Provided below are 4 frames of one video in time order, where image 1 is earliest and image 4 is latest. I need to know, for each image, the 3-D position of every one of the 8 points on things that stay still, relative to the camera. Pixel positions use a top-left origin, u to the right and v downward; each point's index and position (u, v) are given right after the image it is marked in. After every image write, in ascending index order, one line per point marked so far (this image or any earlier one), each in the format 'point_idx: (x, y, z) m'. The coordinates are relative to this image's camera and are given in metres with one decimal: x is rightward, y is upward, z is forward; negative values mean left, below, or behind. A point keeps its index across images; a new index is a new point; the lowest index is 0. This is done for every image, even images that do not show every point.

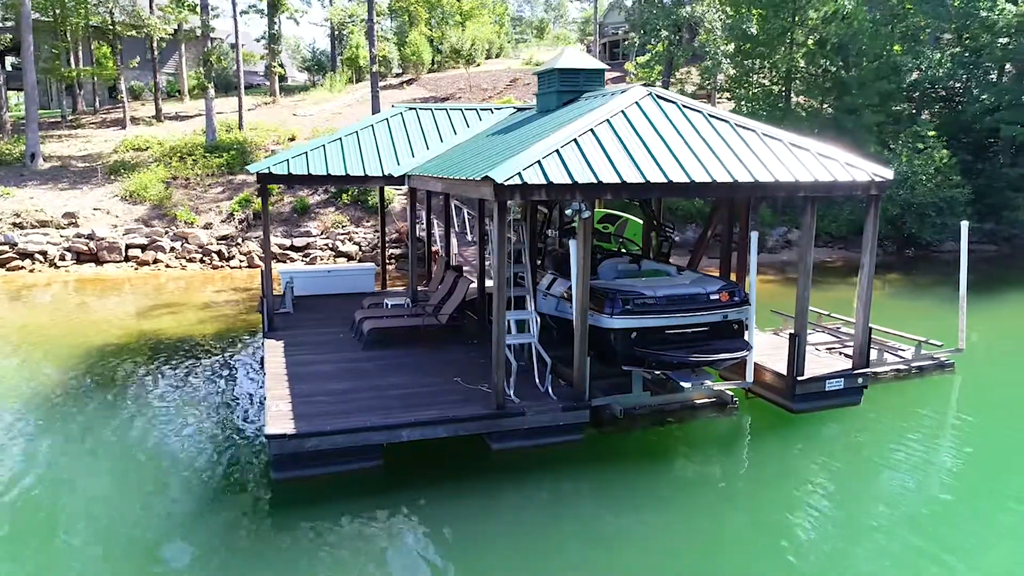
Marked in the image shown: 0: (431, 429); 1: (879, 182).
0: (-0.7, -1.3, +6.5) m
1: (+4.2, +1.2, +7.8) m
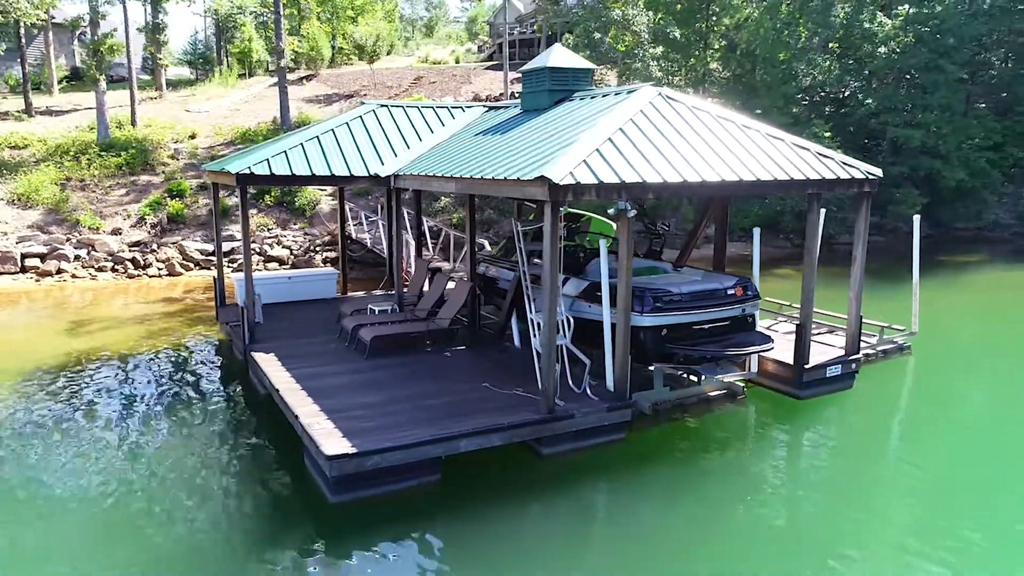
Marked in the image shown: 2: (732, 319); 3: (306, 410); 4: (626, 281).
0: (-0.2, -1.4, +6.3) m
1: (+4.4, +1.3, +8.4) m
2: (+2.5, -0.4, +7.9) m
3: (-1.9, -1.2, +6.6) m
4: (+1.1, +0.1, +6.8) m
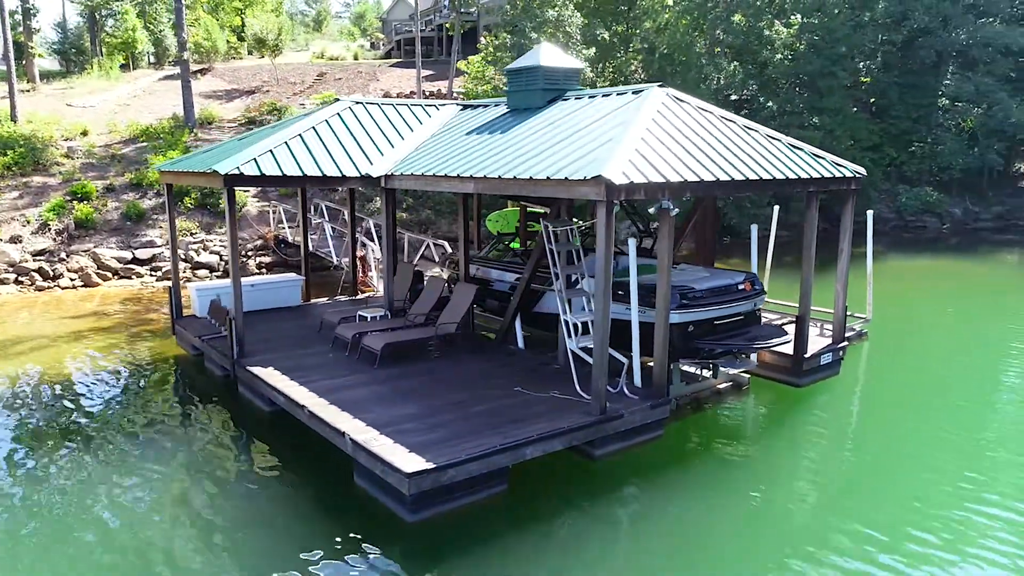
0: (+0.3, -1.4, +6.1) m
1: (+4.5, +1.4, +8.9) m
2: (+2.7, -0.3, +8.2) m
3: (-1.4, -1.2, +6.2) m
4: (+1.5, +0.1, +6.8) m
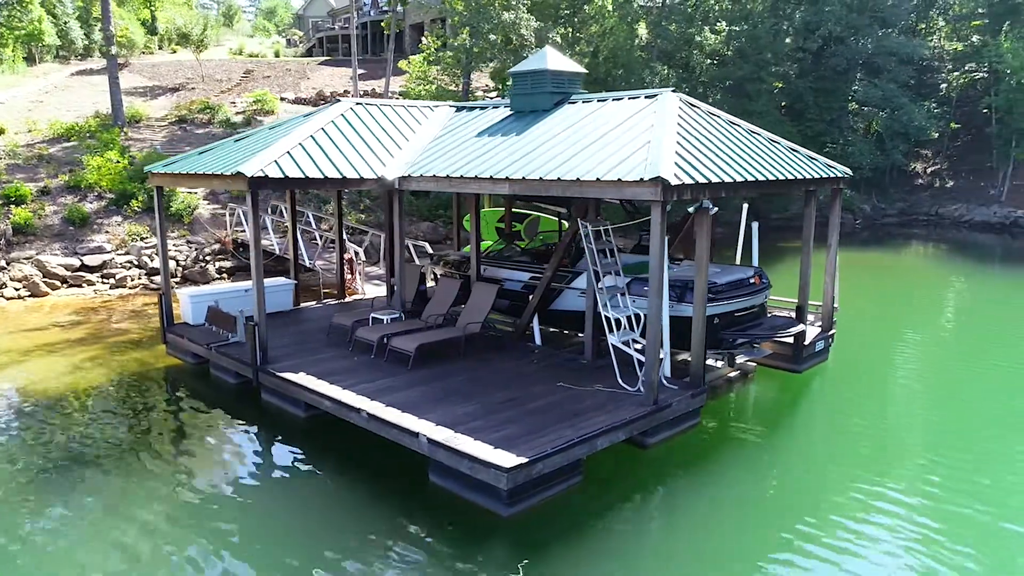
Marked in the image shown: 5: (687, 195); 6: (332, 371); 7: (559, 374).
0: (+1.0, -1.4, +6.4) m
1: (+4.6, +1.5, +9.7) m
2: (+3.1, -0.2, +8.7) m
3: (-0.8, -1.3, +6.2) m
4: (+2.0, +0.1, +7.2) m
5: (+1.7, +0.9, +6.9) m
6: (-2.1, -1.0, +8.1) m
7: (+0.5, -1.0, +8.0) m
